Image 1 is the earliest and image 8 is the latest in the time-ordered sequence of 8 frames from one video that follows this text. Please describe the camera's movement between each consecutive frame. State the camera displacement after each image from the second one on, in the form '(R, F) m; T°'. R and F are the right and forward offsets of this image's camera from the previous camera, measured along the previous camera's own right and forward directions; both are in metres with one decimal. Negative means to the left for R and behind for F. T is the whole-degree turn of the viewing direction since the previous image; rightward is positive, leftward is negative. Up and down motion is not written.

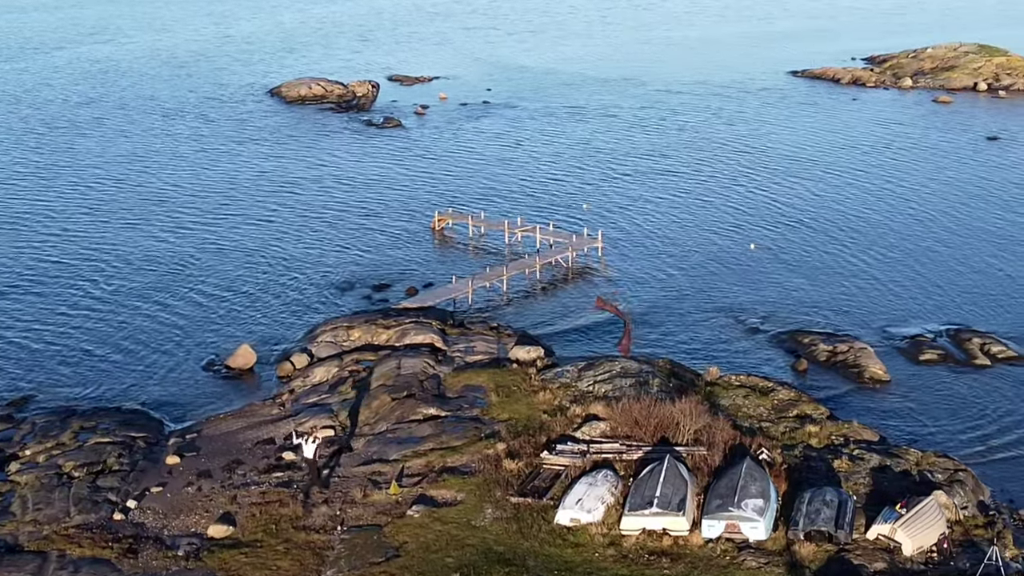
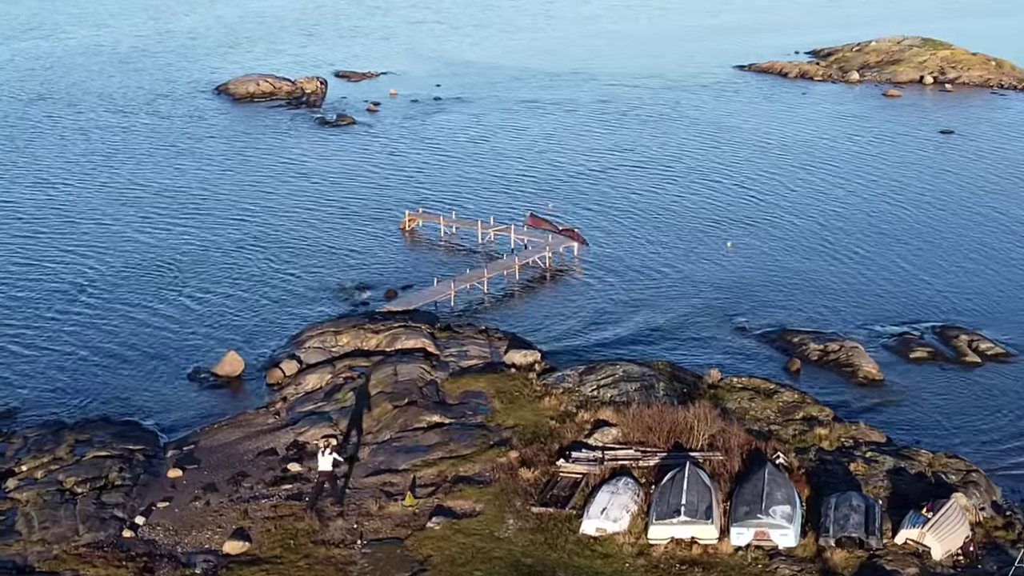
(-1.4, +0.4) m; +2°
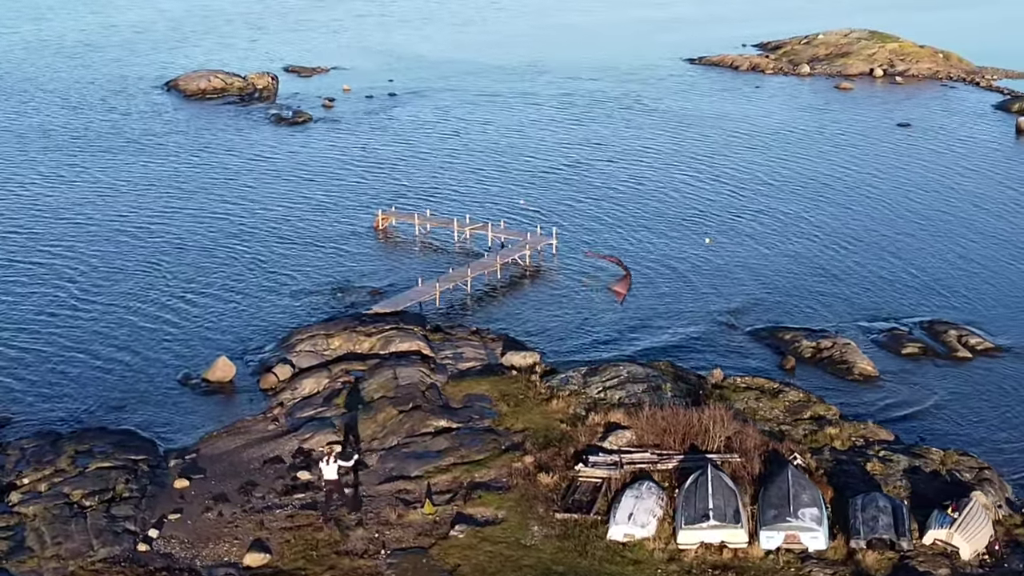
(-1.4, +0.3) m; +2°
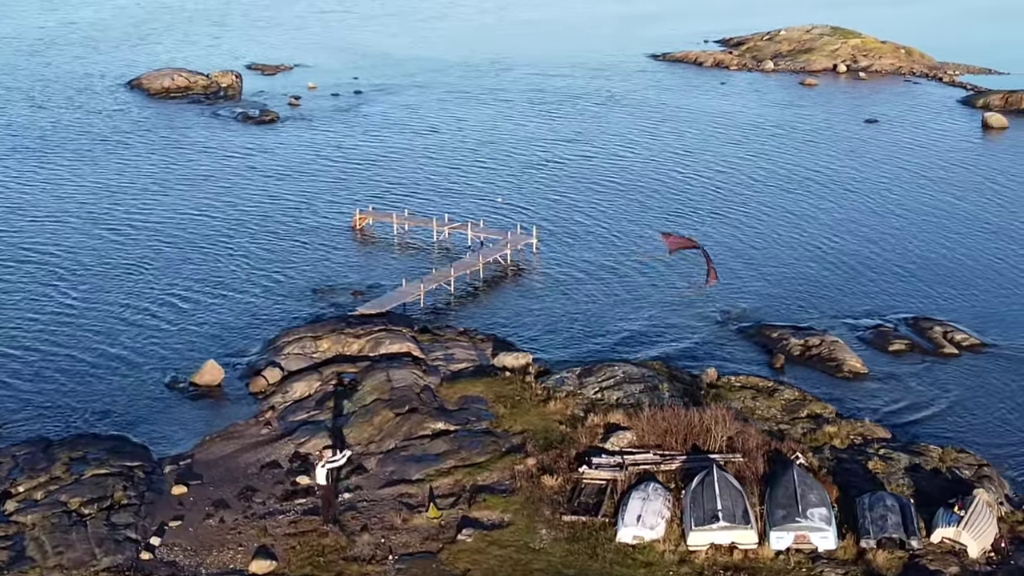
(-0.8, +0.1) m; +1°
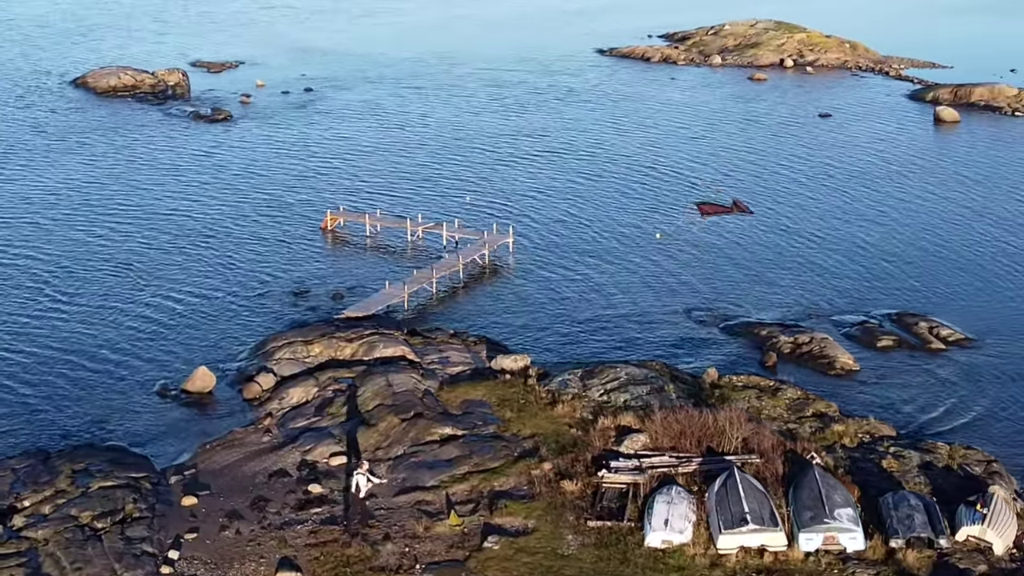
(-1.5, +0.2) m; +2°
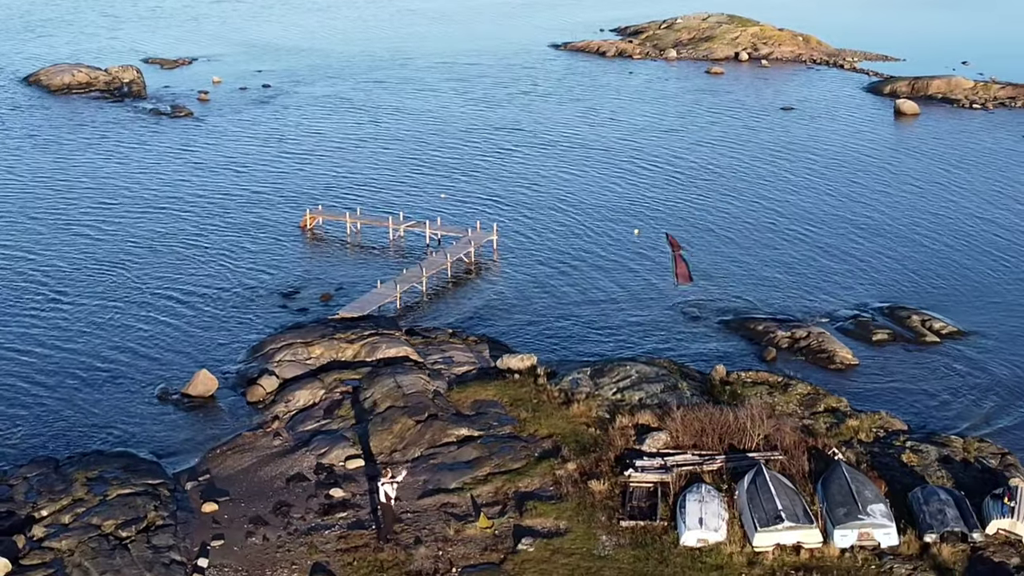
(-1.5, 0.0) m; +2°
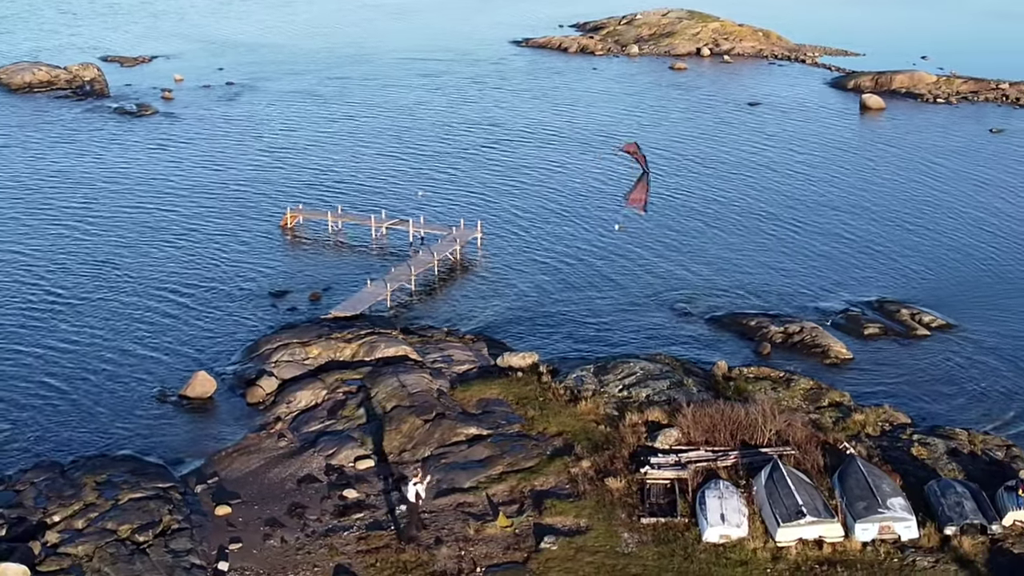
(-1.1, 0.0) m; +1°
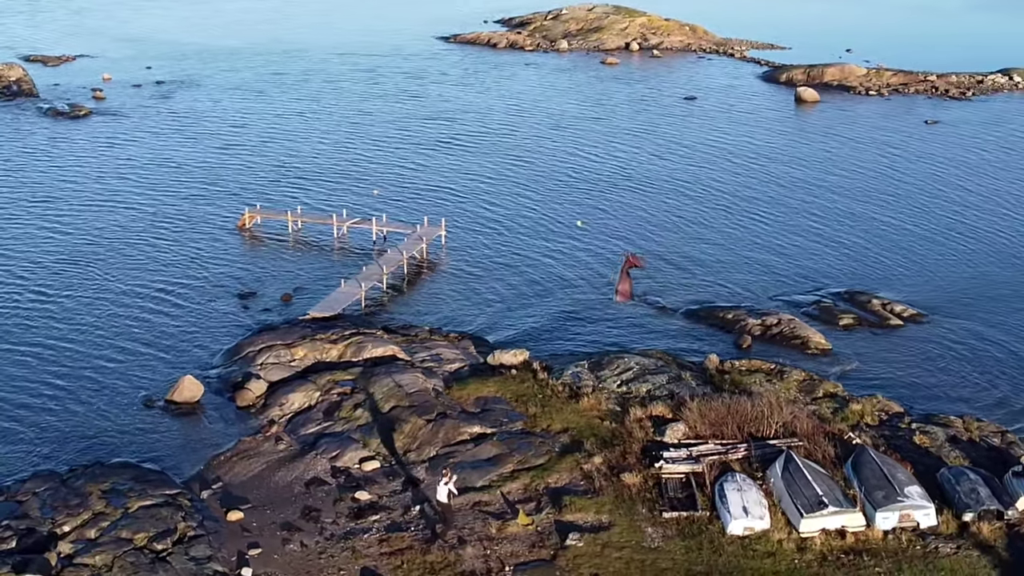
(-1.8, -0.1) m; +3°
